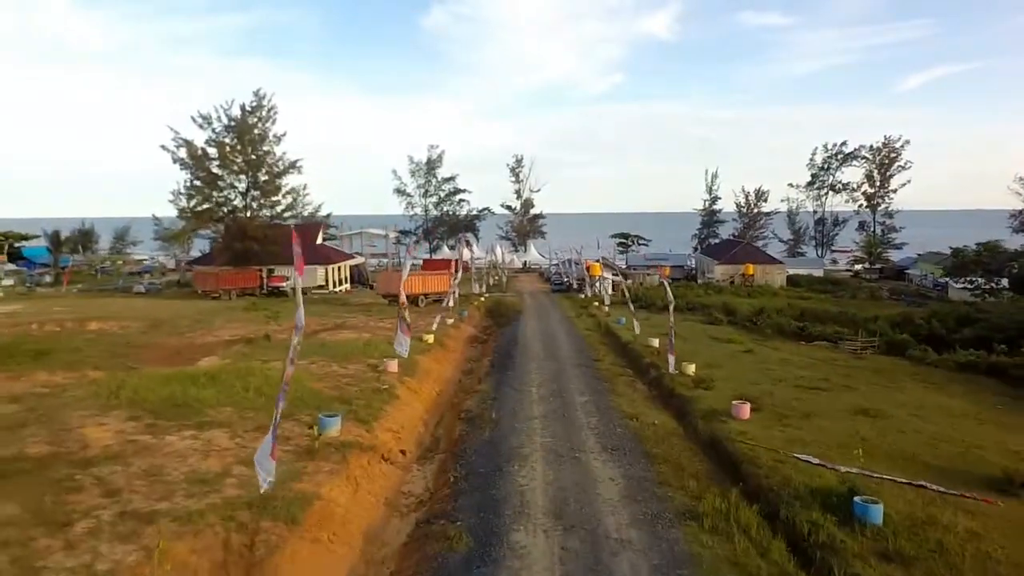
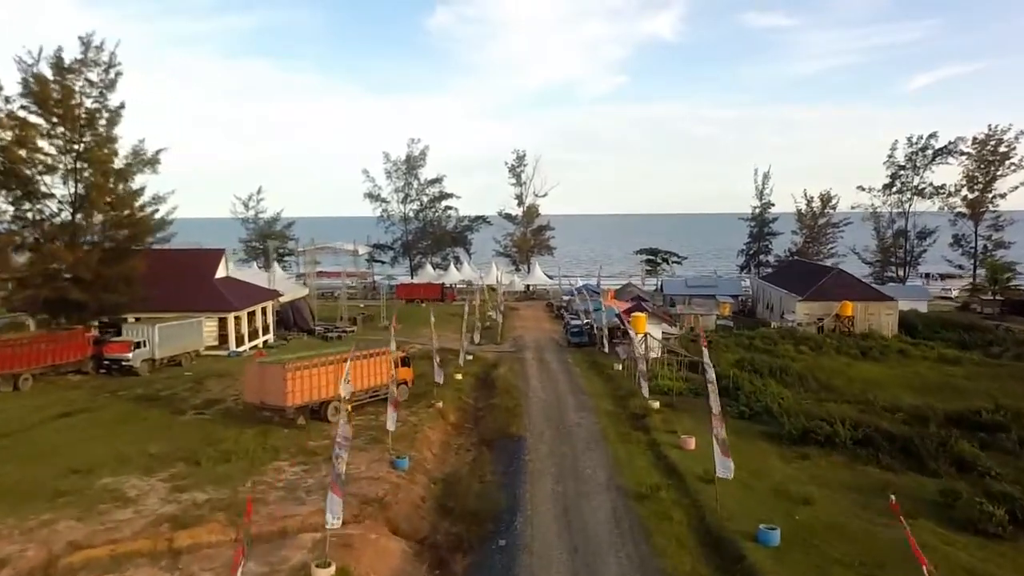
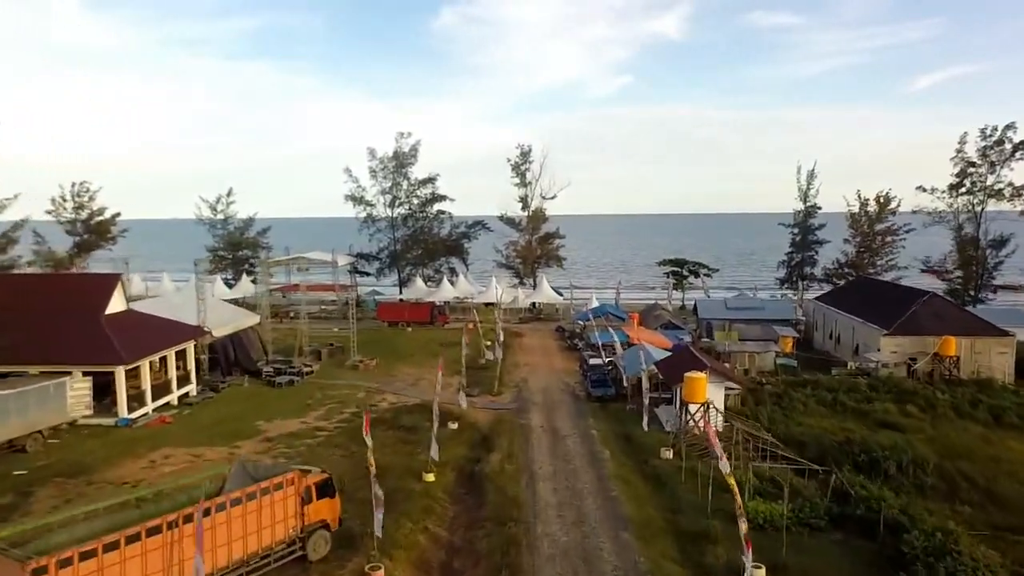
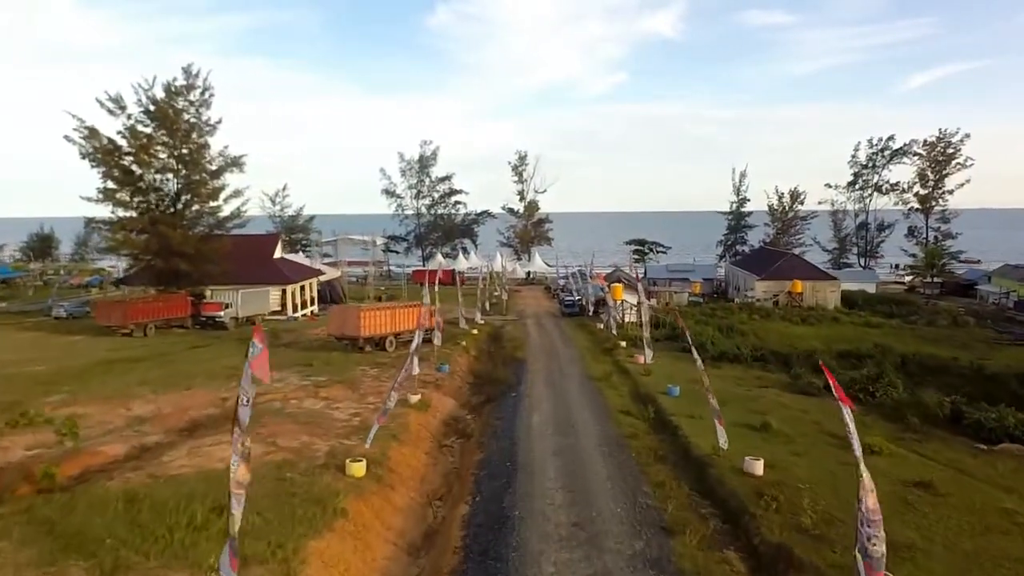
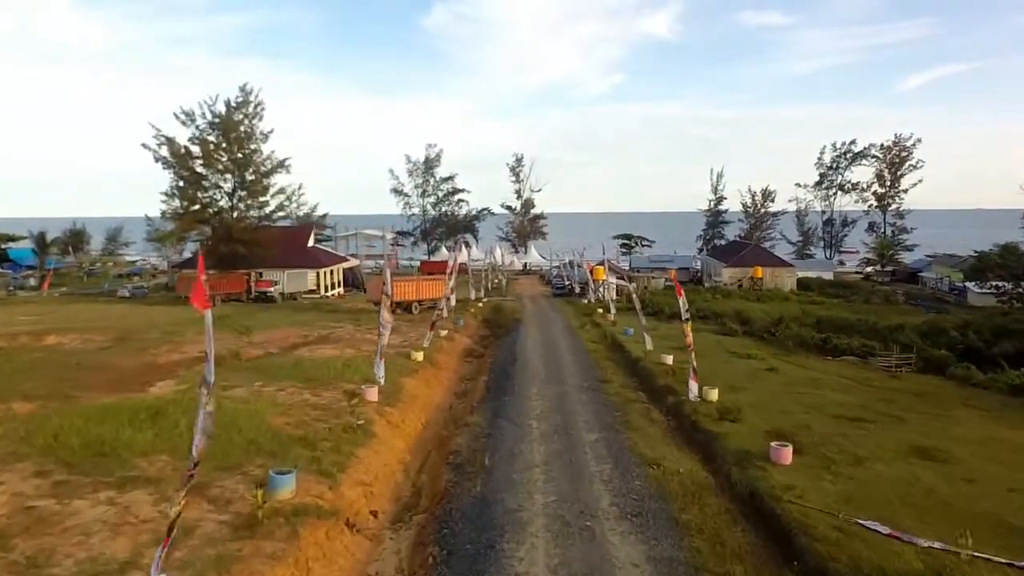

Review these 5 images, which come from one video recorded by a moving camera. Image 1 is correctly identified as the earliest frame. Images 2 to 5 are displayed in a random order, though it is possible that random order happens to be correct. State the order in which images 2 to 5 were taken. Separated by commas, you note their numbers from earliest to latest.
5, 4, 2, 3
